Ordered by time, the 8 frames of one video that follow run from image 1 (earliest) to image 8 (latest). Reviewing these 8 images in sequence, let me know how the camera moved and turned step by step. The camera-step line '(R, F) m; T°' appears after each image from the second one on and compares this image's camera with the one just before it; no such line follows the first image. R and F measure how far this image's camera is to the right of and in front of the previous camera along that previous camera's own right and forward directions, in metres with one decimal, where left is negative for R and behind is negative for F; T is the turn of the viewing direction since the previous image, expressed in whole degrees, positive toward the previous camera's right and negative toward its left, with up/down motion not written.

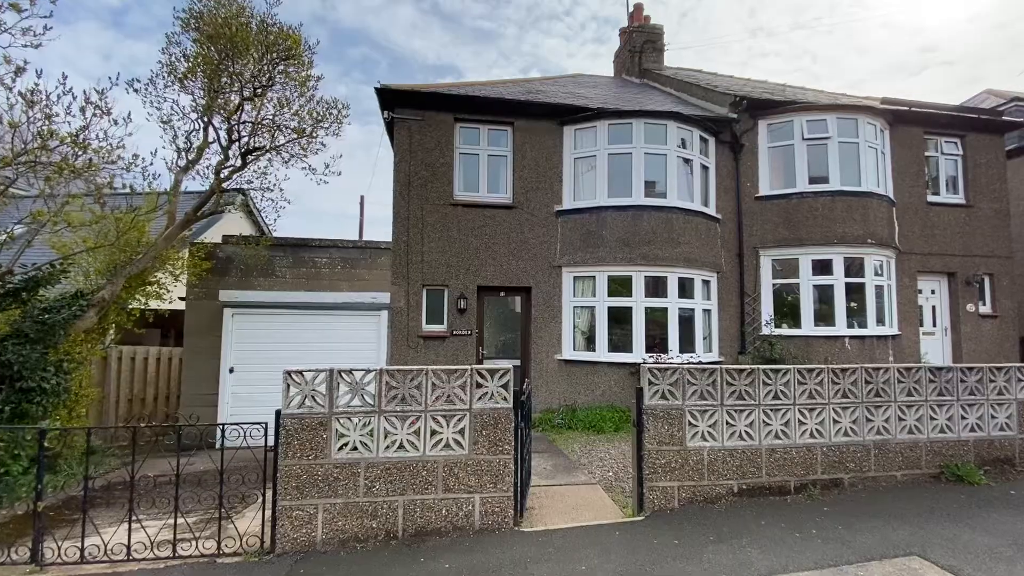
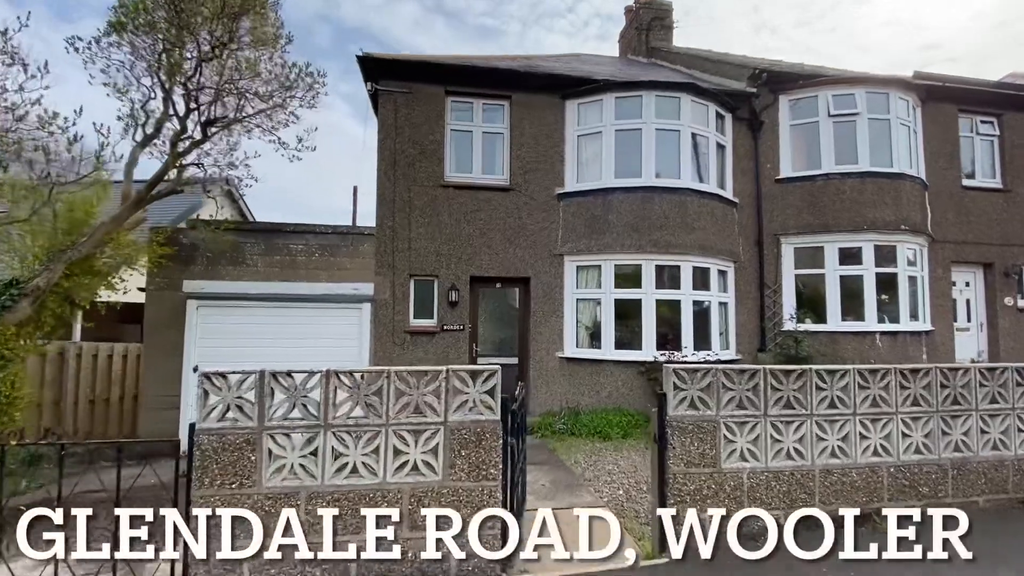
(+0.1, +0.9) m; 0°
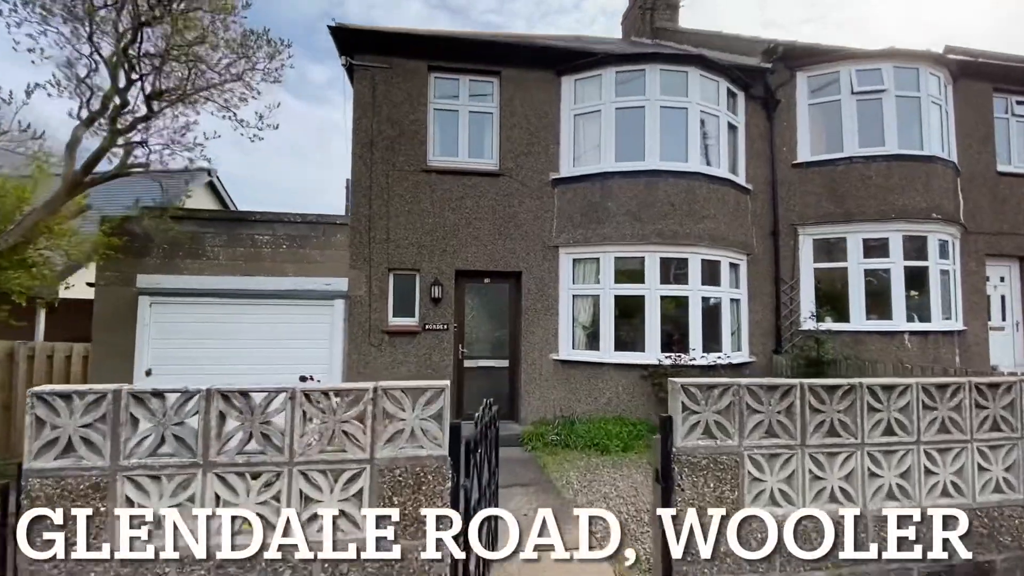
(+0.3, +0.8) m; -1°
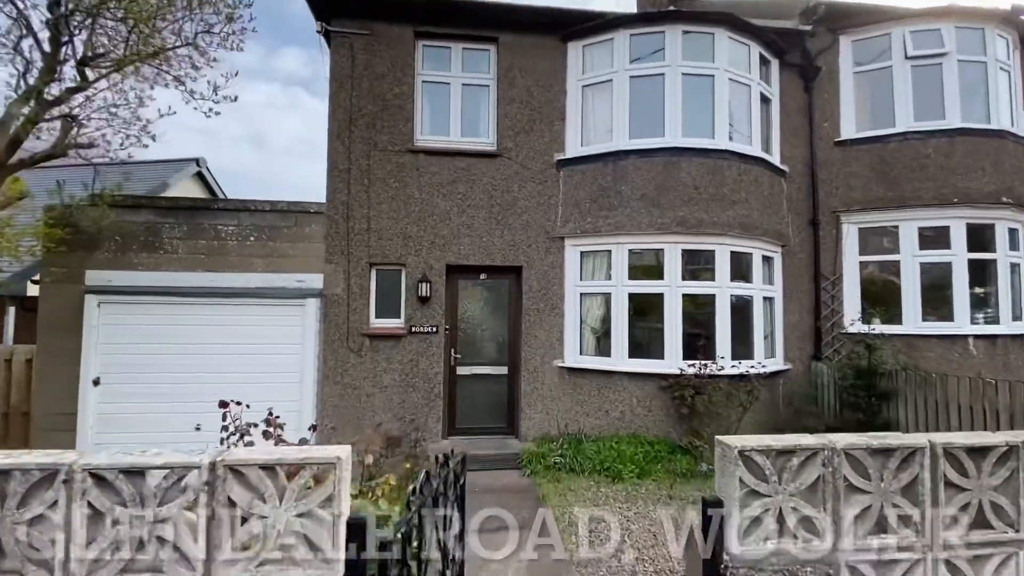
(+0.2, +1.0) m; -2°
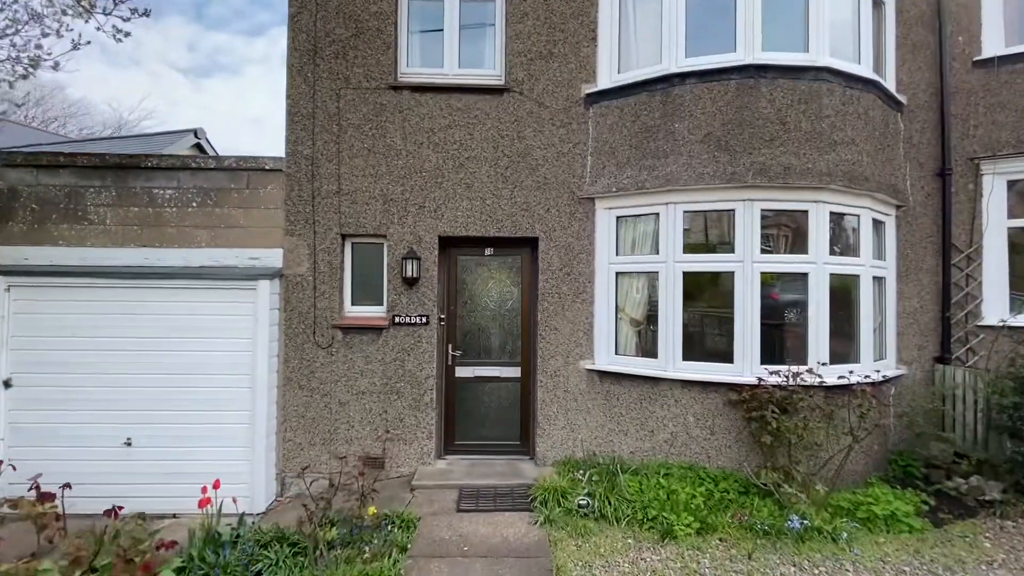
(+0.3, +1.6) m; -5°
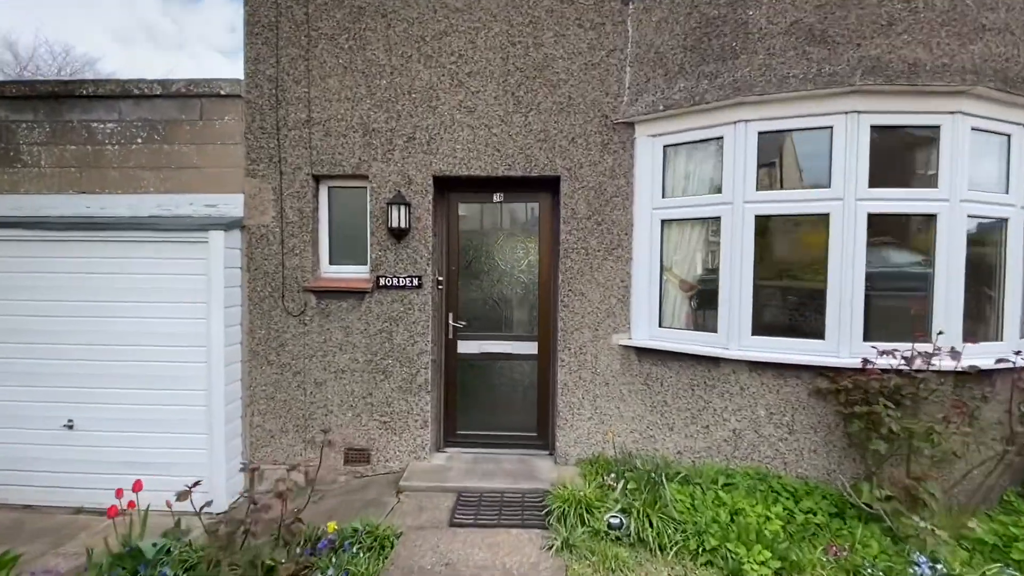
(+0.2, +1.1) m; -4°
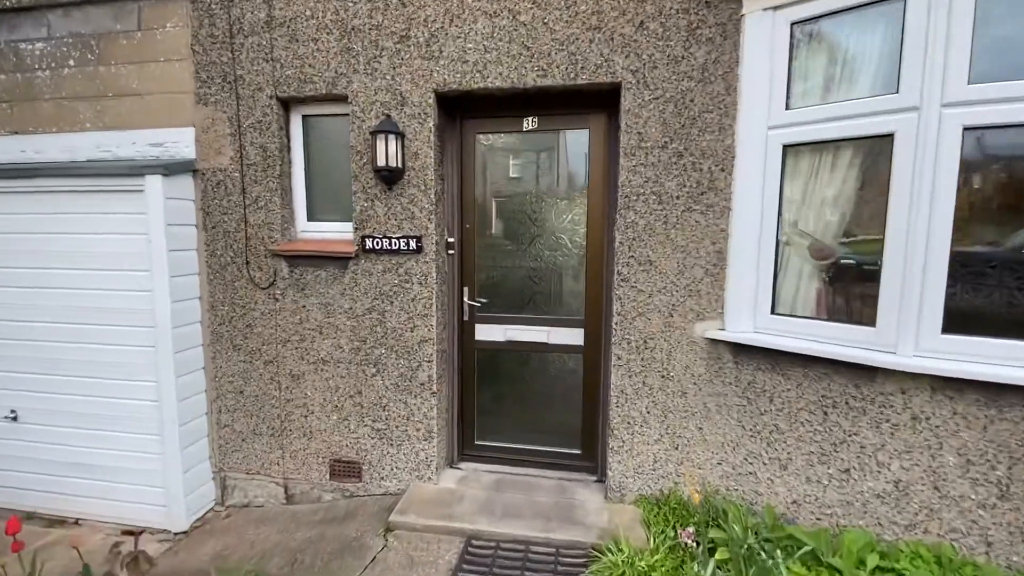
(+0.1, +1.2) m; -7°
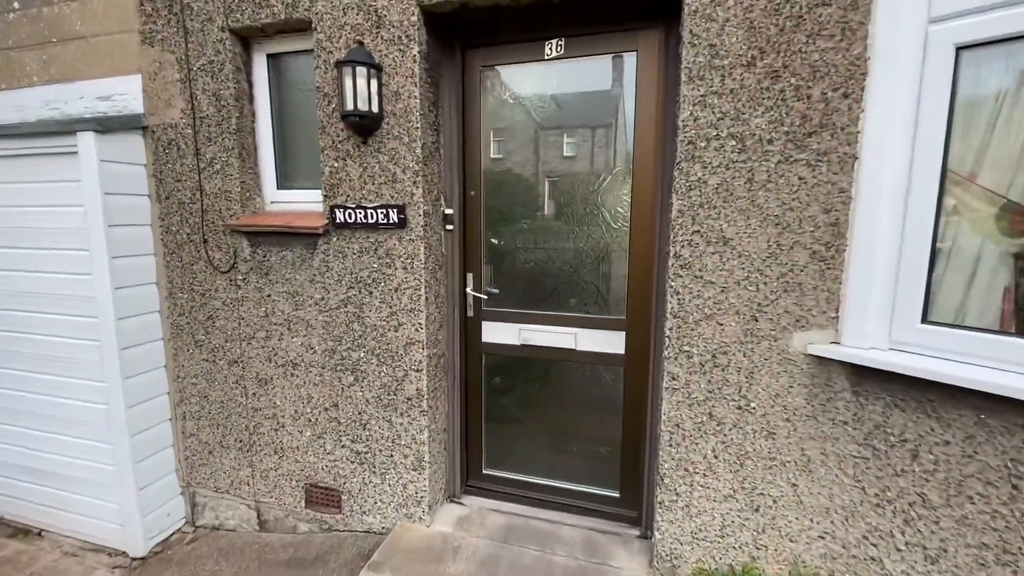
(+0.2, +0.8) m; -7°
